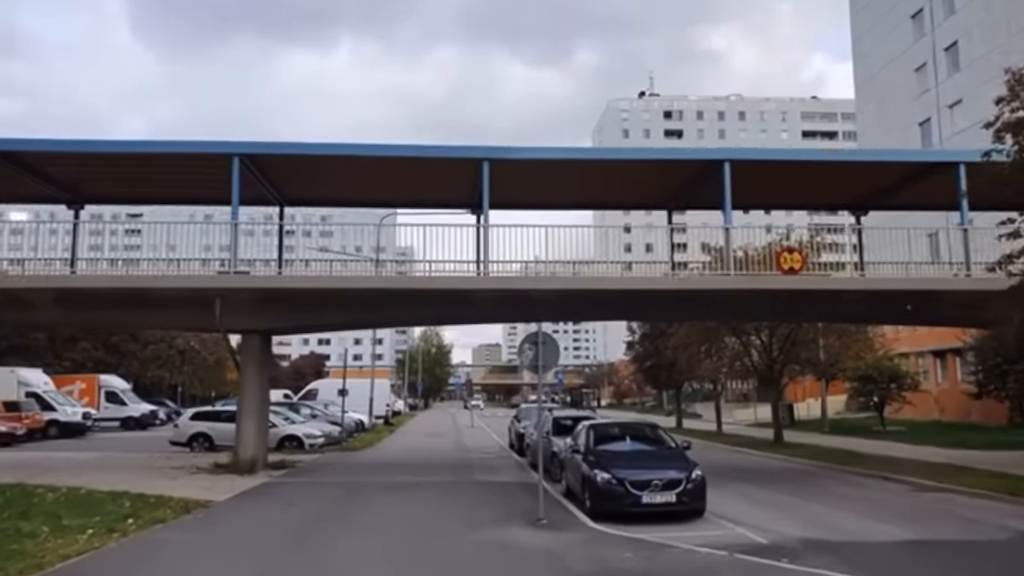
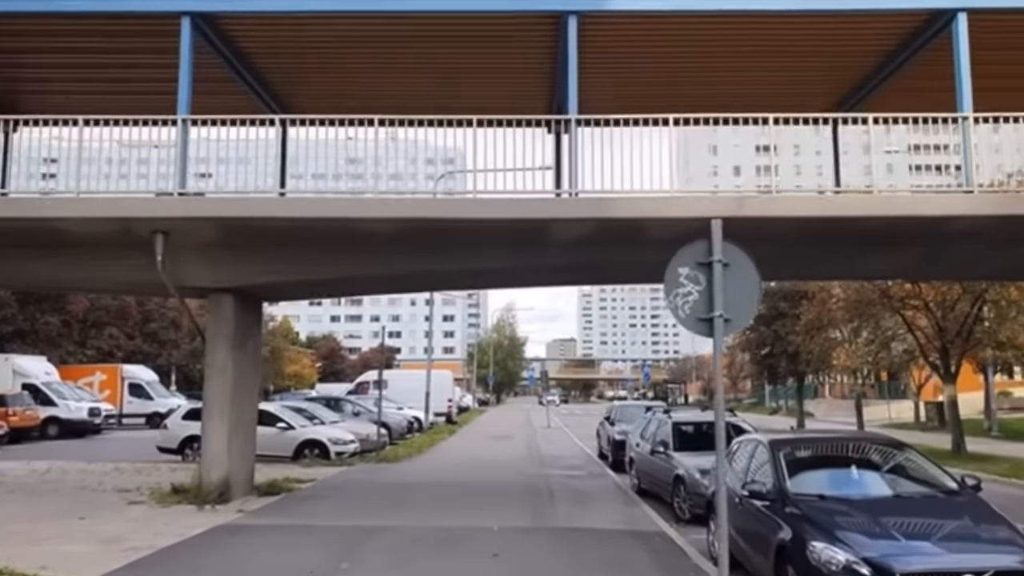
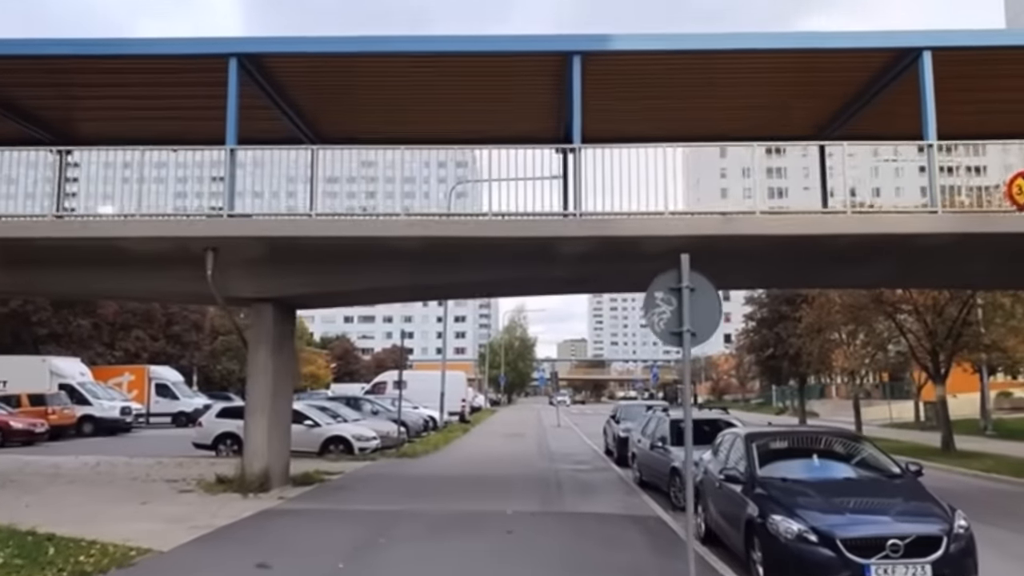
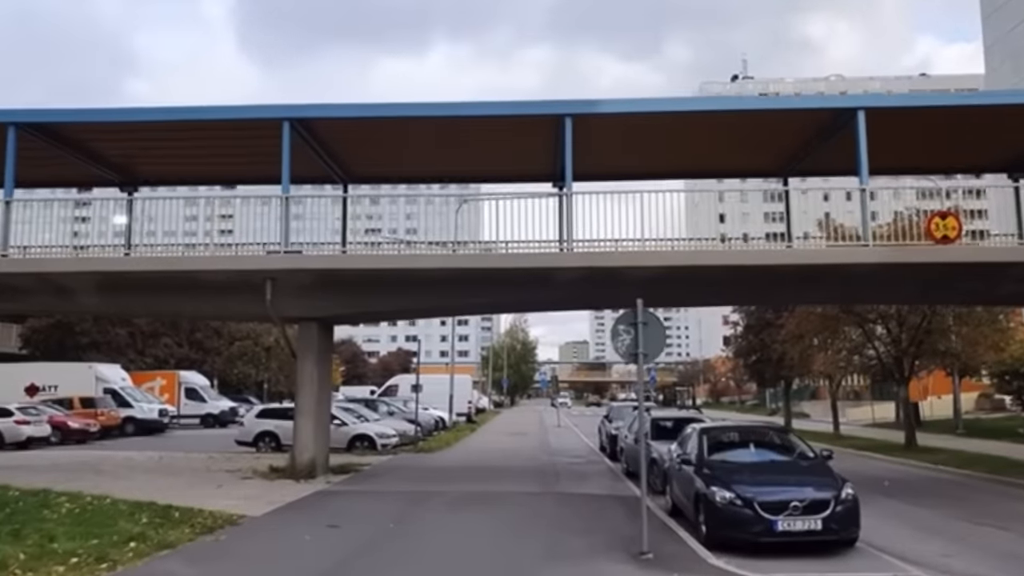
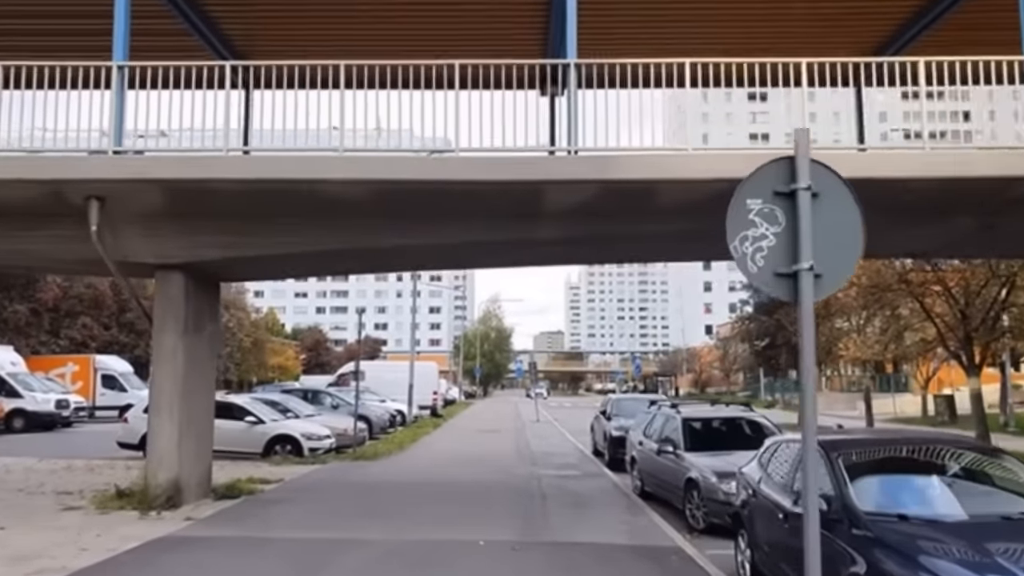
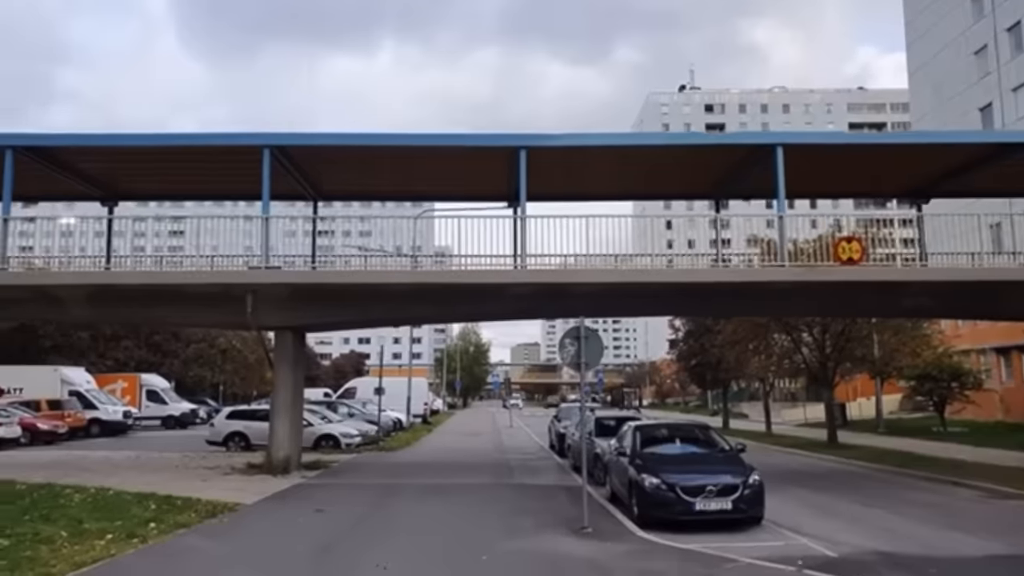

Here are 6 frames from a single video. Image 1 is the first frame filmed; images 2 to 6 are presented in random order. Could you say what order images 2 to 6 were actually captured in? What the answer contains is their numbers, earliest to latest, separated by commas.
6, 4, 3, 2, 5
